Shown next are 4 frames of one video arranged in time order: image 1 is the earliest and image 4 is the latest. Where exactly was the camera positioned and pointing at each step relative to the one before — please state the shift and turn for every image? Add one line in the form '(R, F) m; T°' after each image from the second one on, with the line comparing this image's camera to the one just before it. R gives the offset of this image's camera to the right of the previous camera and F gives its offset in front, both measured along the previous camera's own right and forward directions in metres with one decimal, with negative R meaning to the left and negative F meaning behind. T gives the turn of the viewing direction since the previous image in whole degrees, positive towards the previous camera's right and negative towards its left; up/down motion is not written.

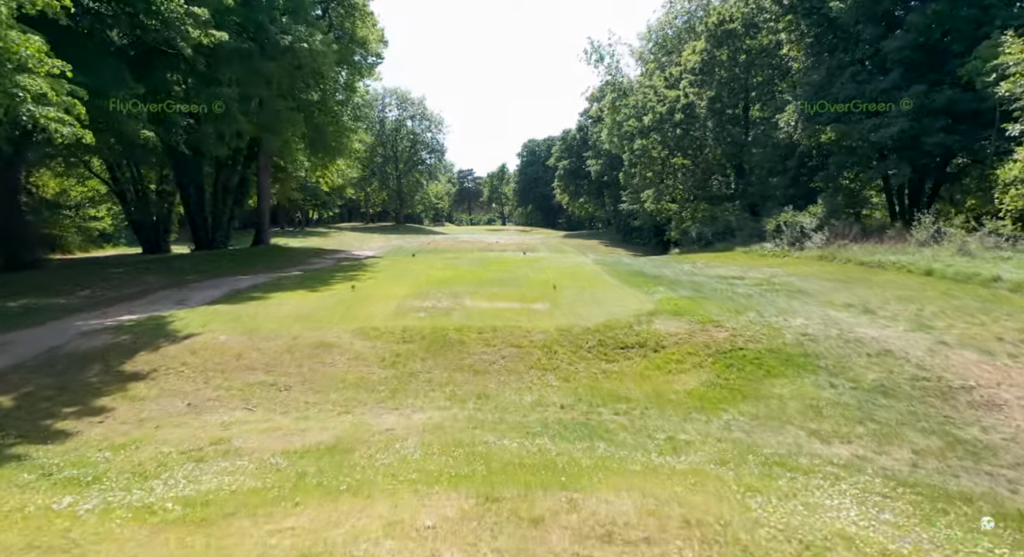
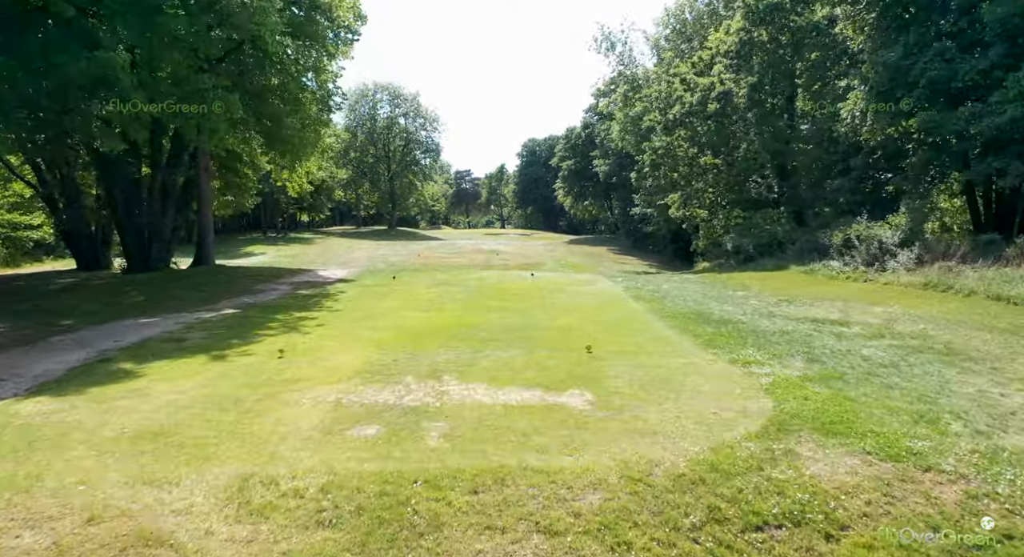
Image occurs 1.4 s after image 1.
(-0.2, +4.0) m; 0°
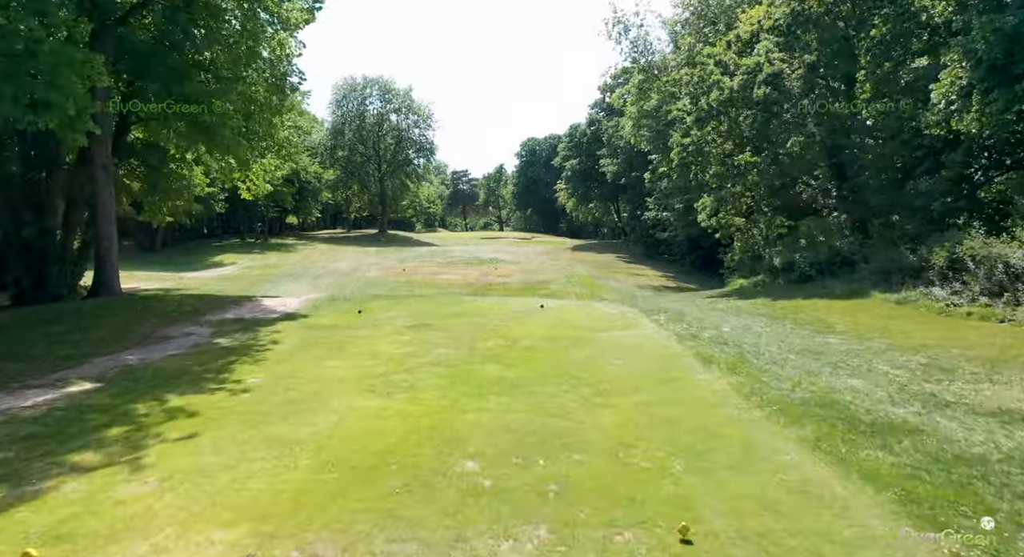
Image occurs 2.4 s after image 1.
(-0.1, +4.0) m; 0°
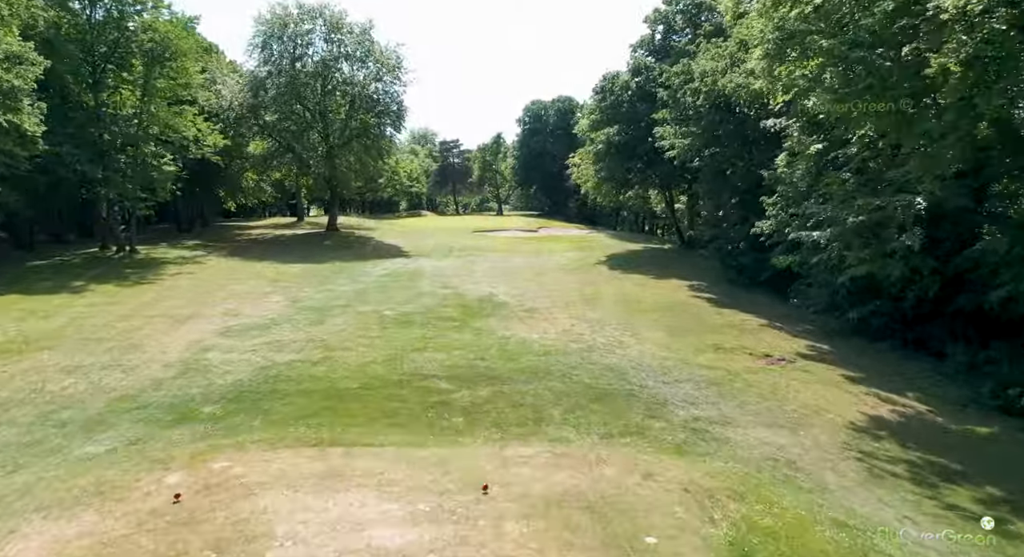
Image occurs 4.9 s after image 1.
(-0.3, +17.1) m; 0°
